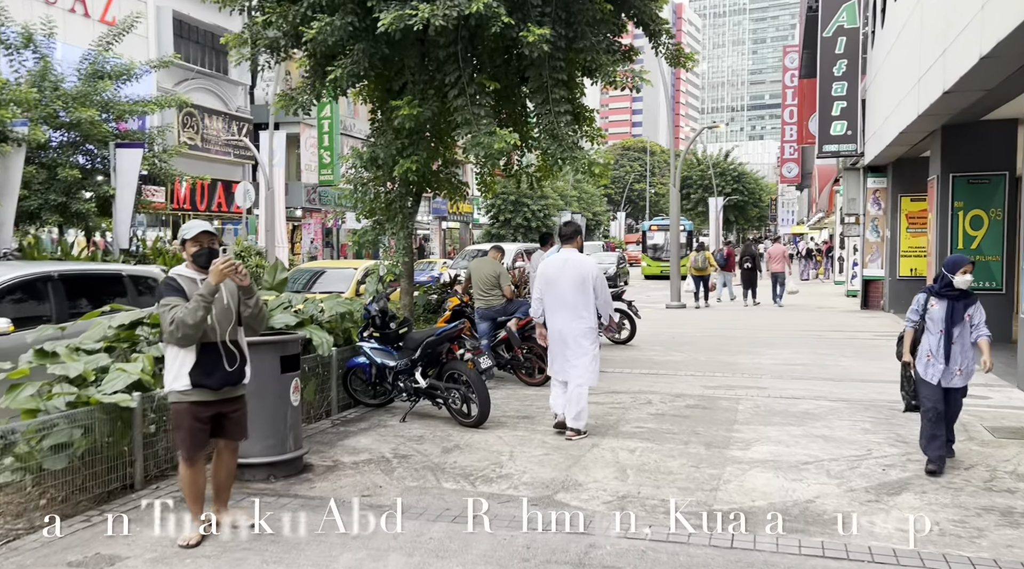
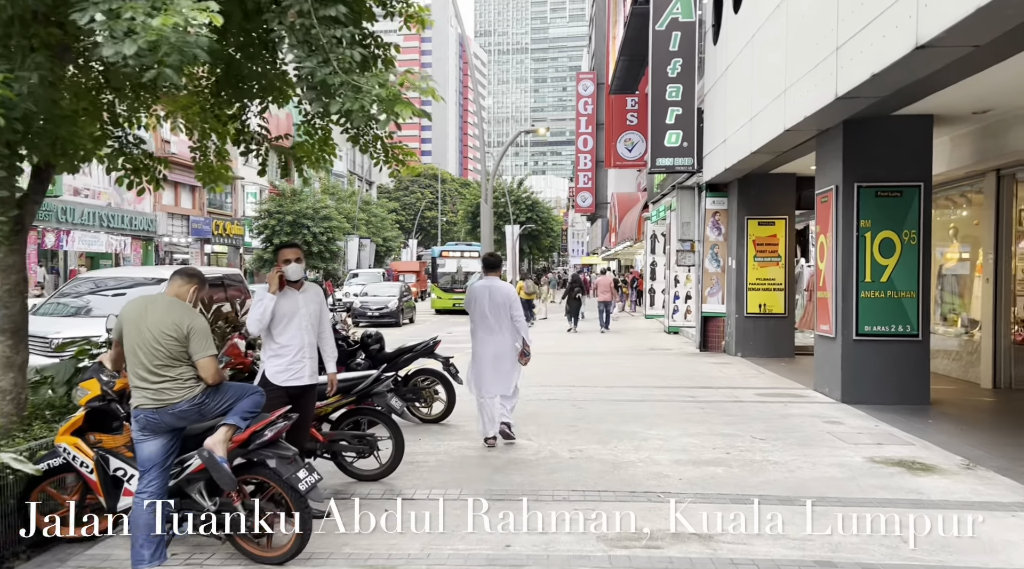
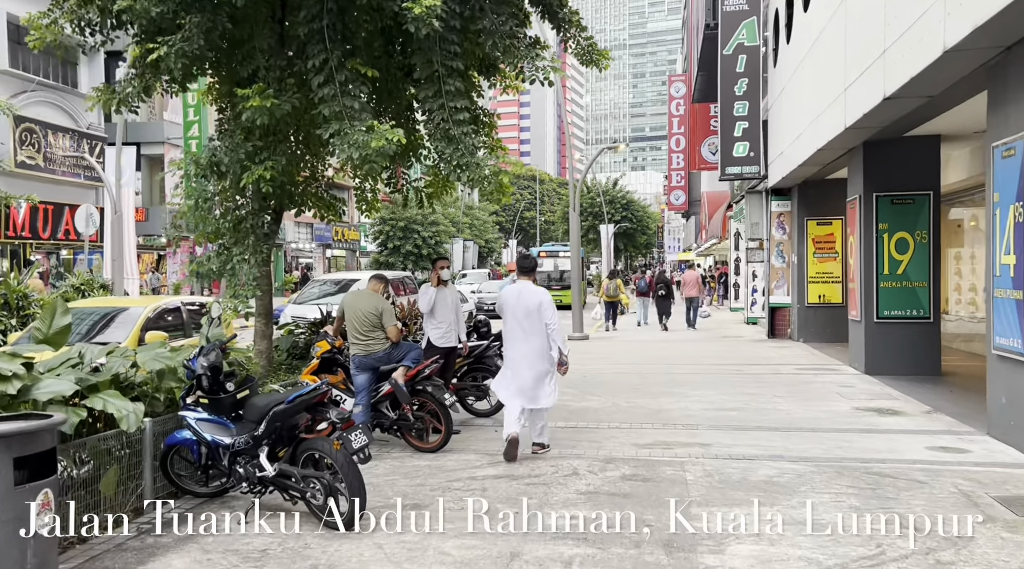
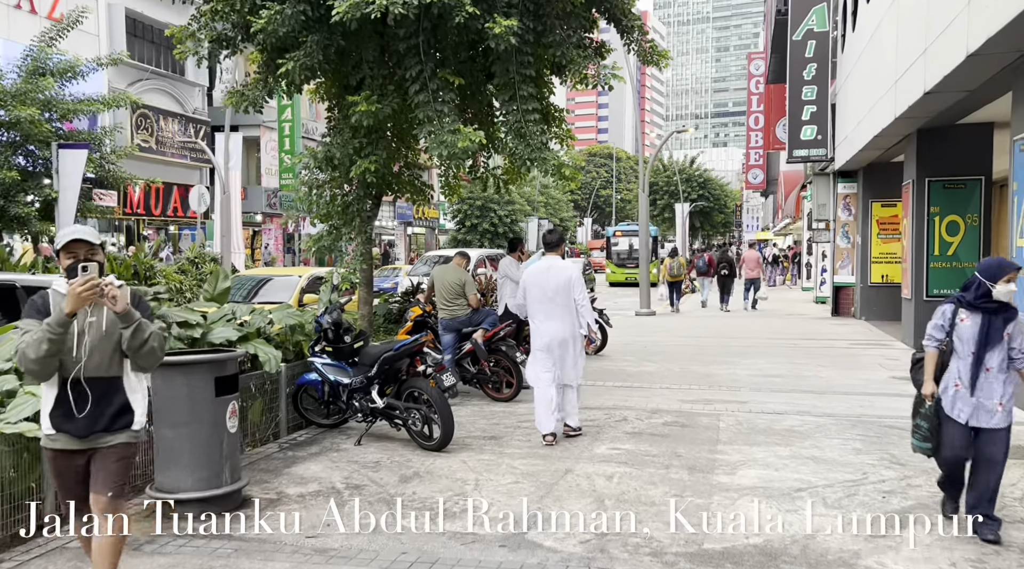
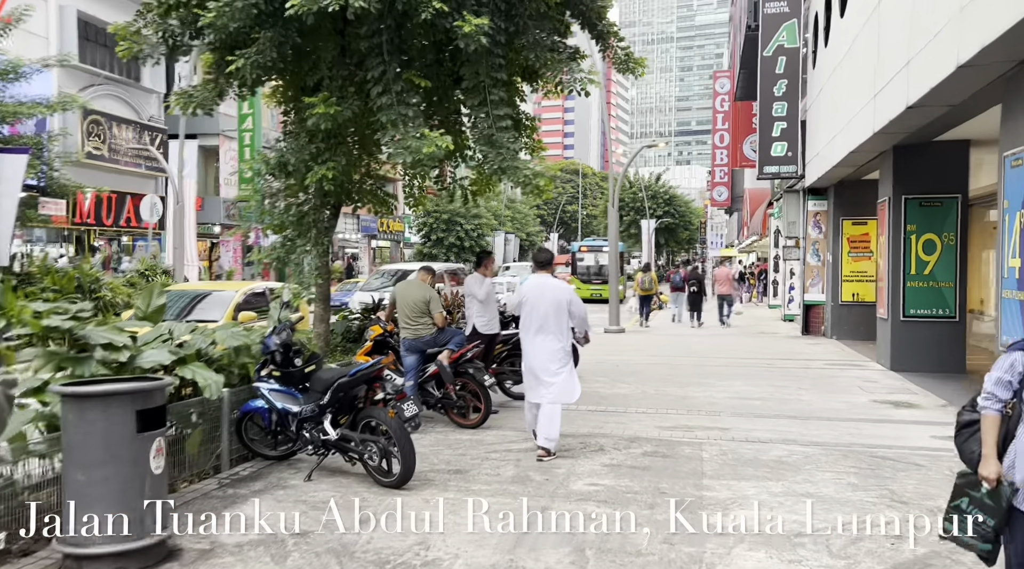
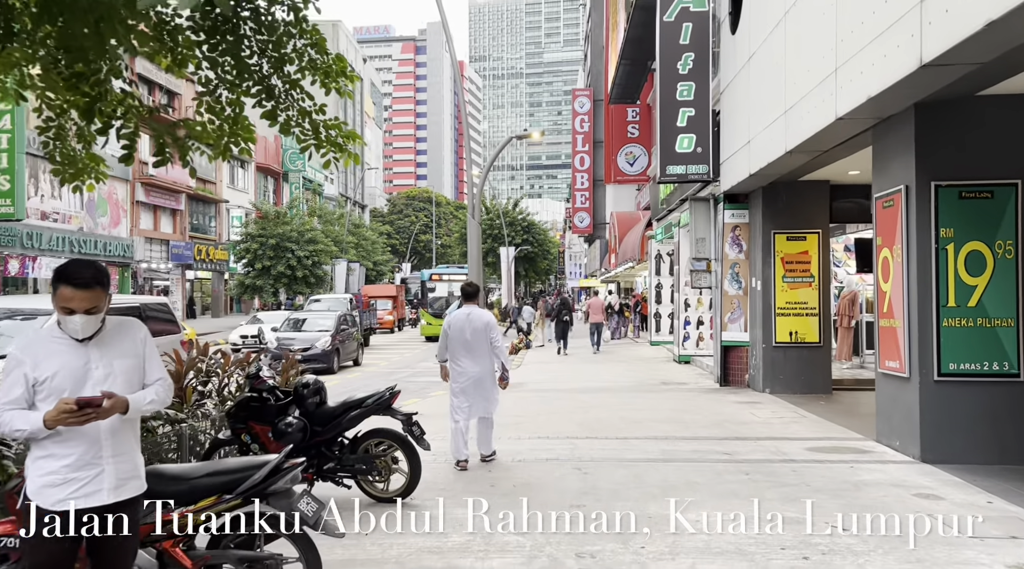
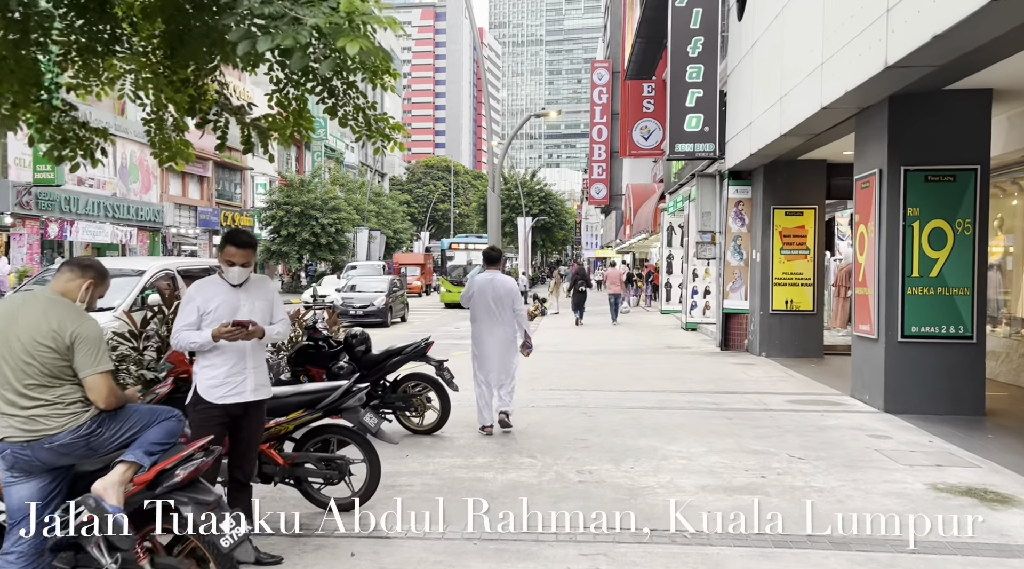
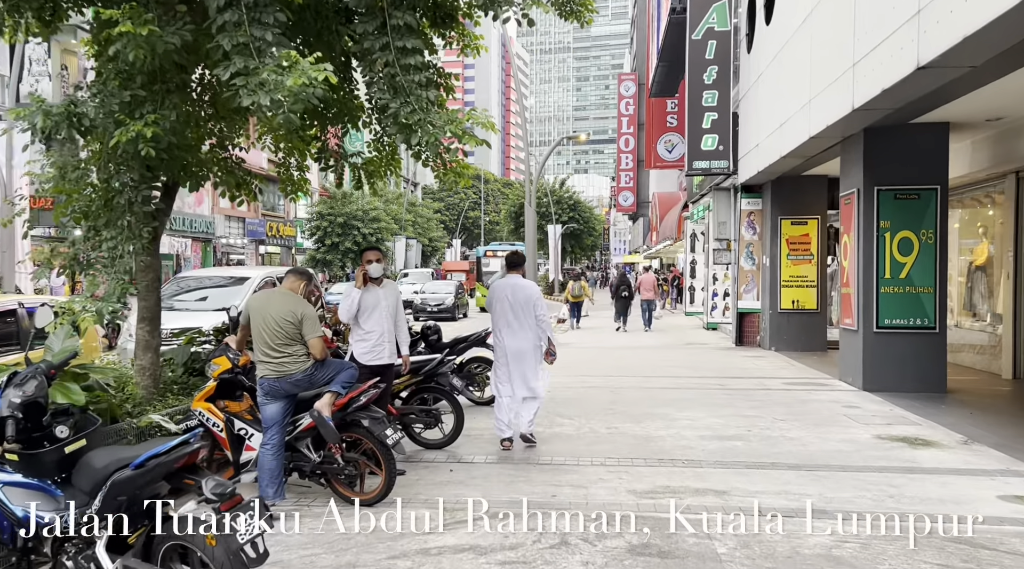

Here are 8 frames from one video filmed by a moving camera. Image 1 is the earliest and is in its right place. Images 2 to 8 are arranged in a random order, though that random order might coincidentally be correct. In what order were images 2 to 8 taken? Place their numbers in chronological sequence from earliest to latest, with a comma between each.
4, 5, 3, 8, 2, 7, 6
